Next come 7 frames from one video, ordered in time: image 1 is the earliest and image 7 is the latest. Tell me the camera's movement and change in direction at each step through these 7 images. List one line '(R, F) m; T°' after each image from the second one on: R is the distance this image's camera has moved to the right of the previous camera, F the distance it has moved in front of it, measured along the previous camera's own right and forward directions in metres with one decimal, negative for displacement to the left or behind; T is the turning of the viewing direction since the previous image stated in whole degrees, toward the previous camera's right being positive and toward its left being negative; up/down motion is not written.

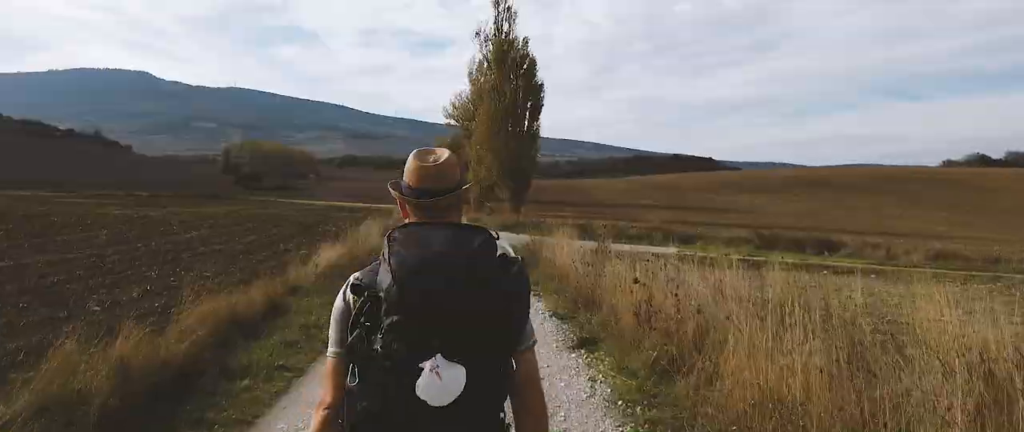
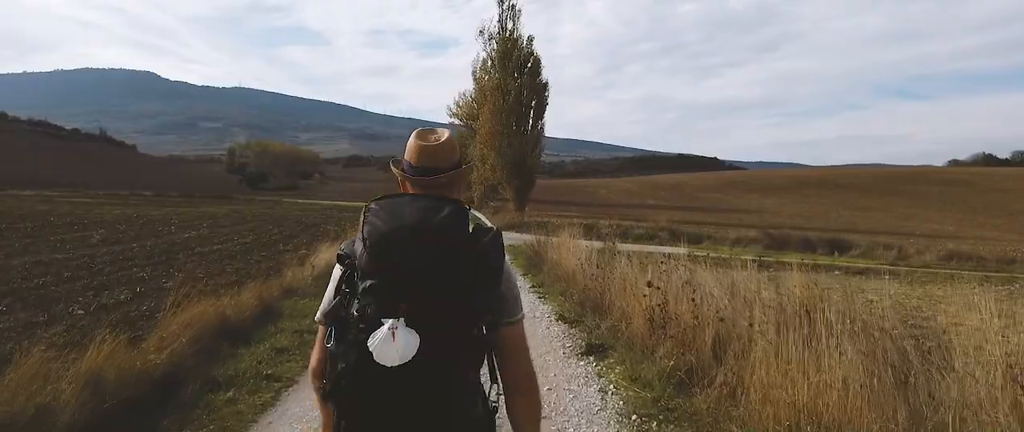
(0.0, +0.5) m; 0°
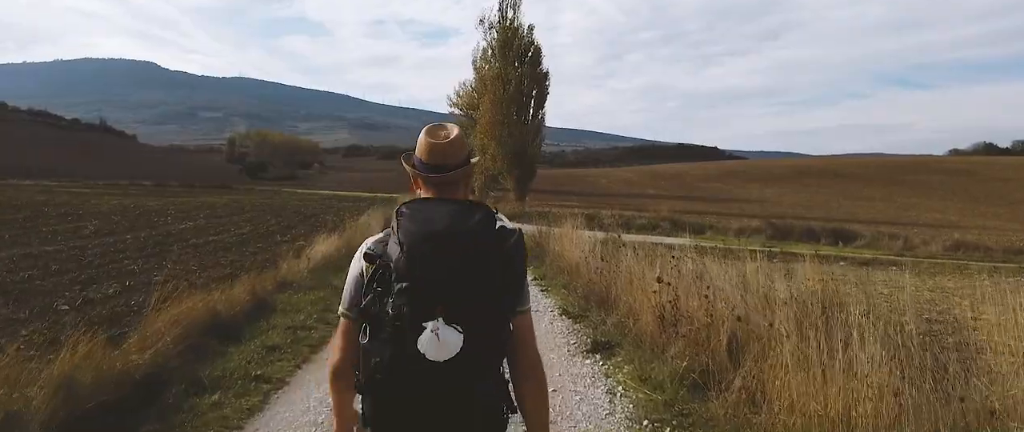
(0.0, +0.4) m; 0°
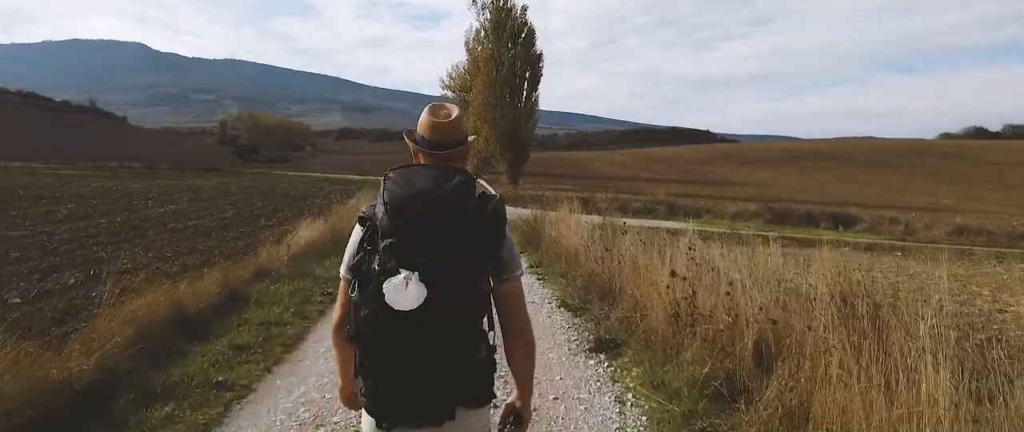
(0.0, +0.7) m; +1°
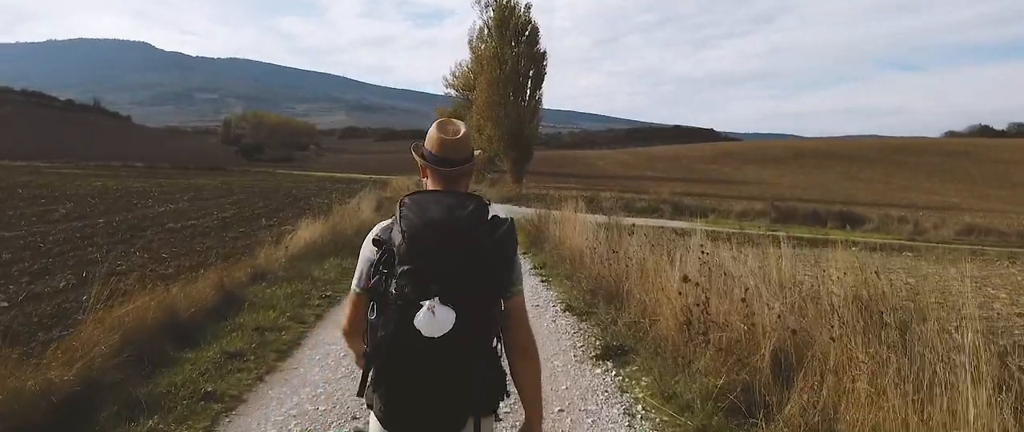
(0.0, +0.3) m; 0°
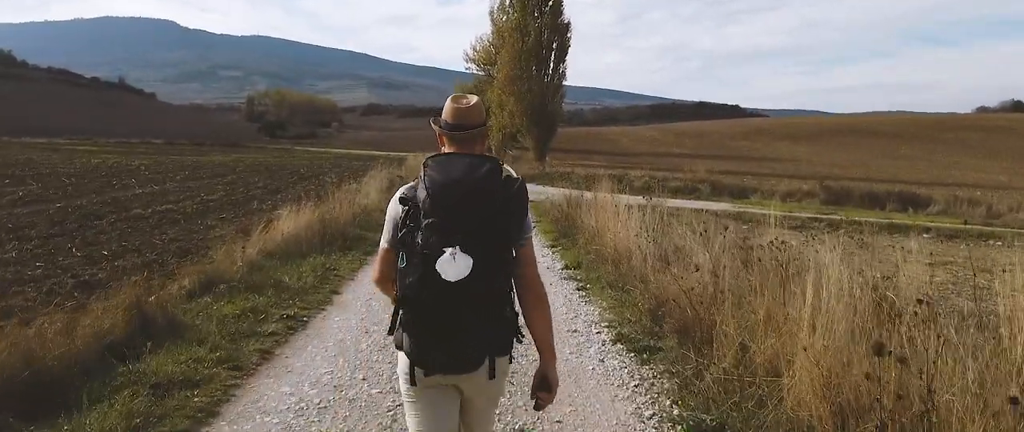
(-0.1, +2.5) m; -2°
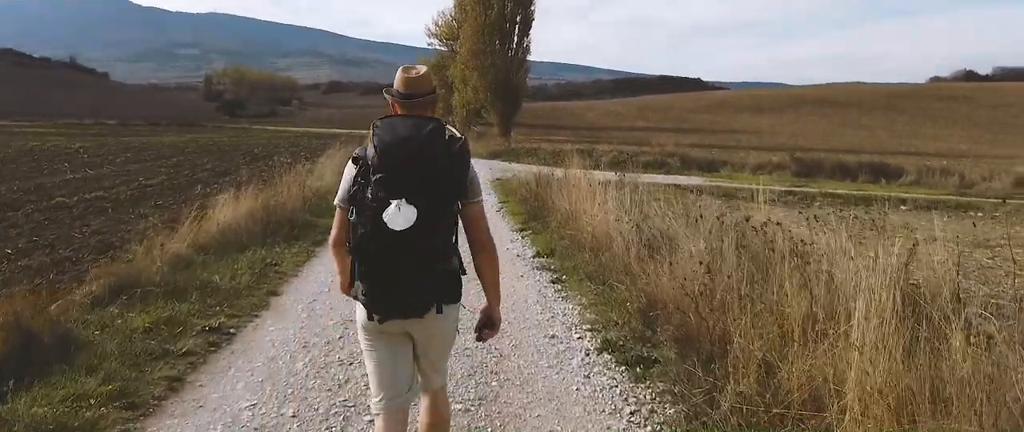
(0.0, +1.0) m; +3°
